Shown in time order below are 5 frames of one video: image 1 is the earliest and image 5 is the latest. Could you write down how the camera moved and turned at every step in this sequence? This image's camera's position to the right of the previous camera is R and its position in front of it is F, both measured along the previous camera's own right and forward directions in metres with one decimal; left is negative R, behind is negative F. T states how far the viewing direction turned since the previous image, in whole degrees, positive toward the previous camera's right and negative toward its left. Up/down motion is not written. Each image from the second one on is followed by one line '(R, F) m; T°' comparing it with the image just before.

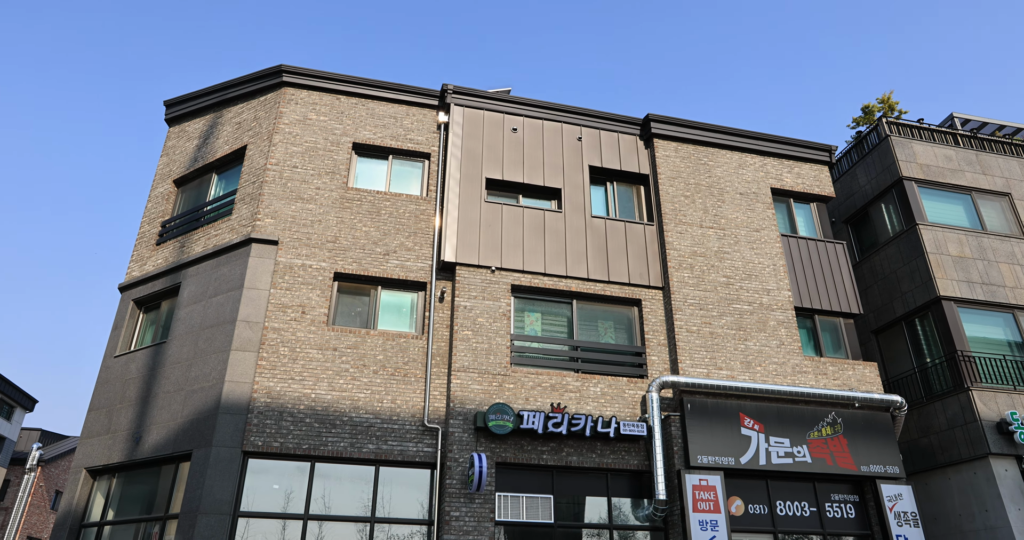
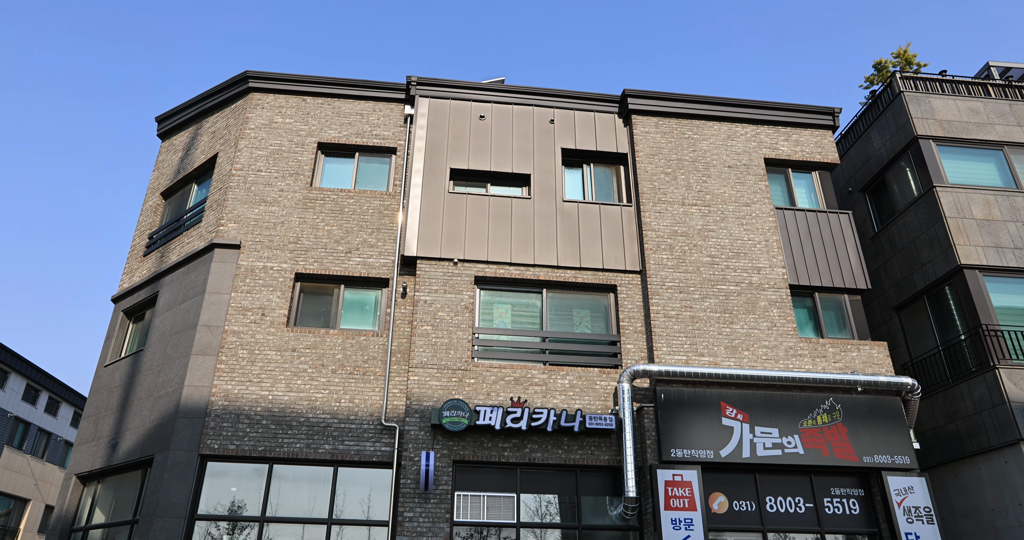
(+2.3, +0.7) m; -6°
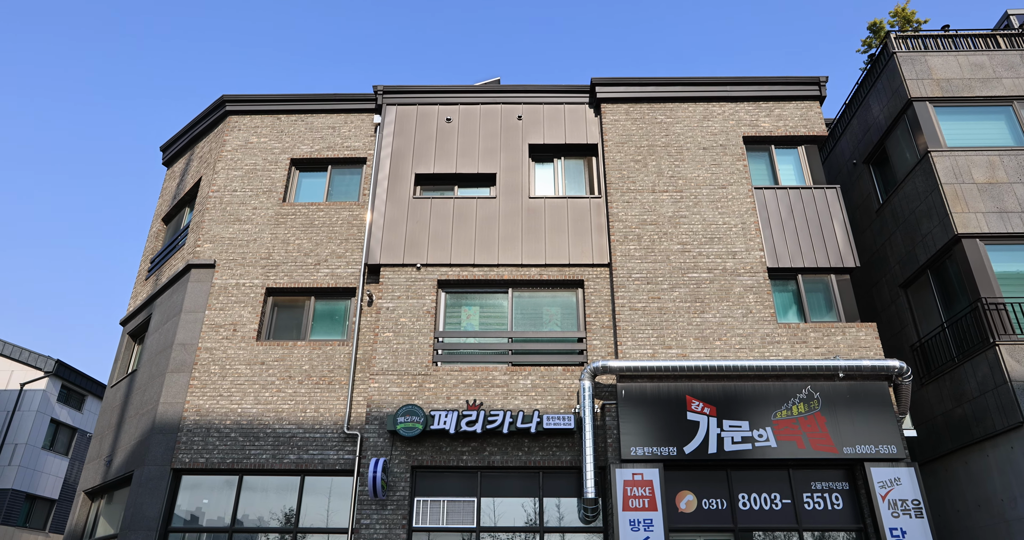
(+2.3, +0.3) m; -6°
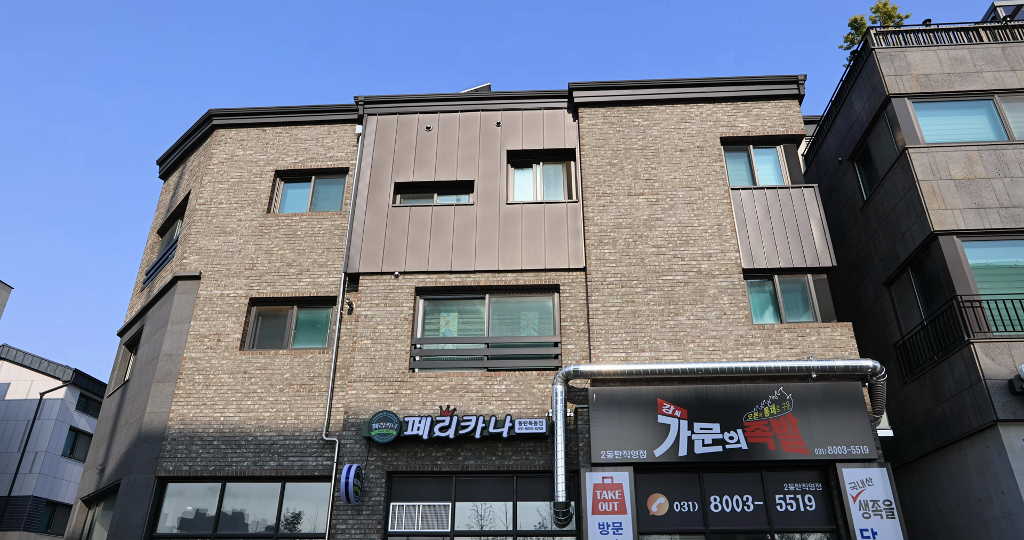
(+0.9, -0.1) m; -2°
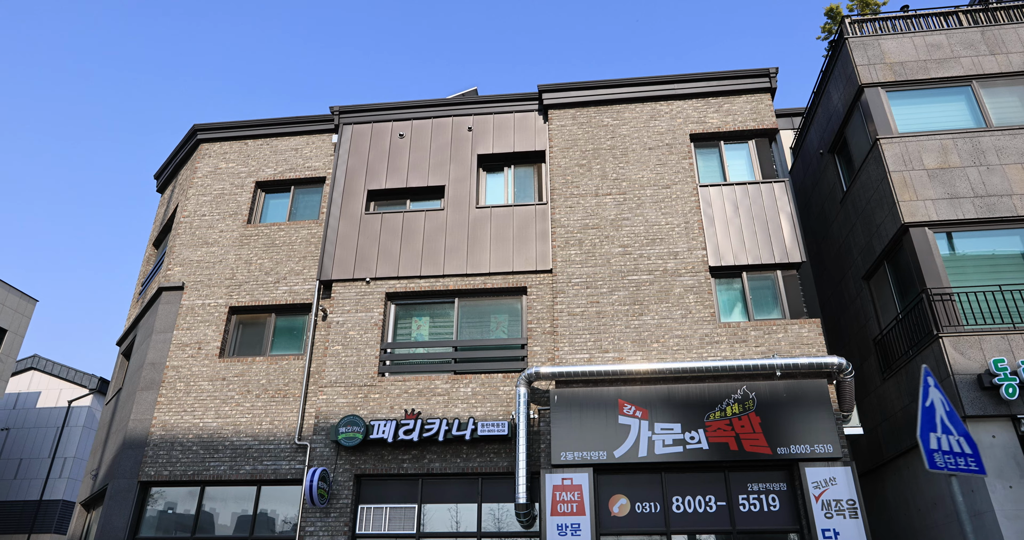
(+1.4, -0.1) m; -3°
